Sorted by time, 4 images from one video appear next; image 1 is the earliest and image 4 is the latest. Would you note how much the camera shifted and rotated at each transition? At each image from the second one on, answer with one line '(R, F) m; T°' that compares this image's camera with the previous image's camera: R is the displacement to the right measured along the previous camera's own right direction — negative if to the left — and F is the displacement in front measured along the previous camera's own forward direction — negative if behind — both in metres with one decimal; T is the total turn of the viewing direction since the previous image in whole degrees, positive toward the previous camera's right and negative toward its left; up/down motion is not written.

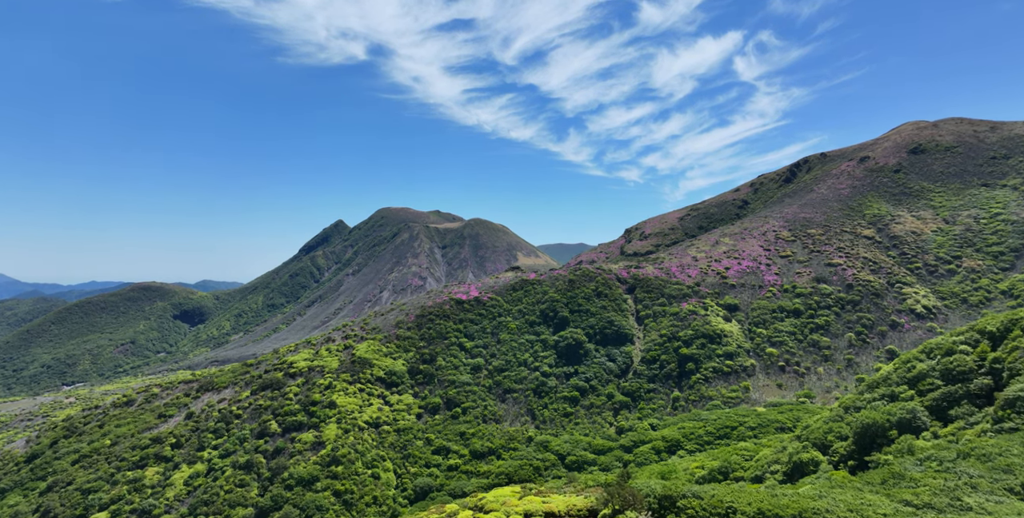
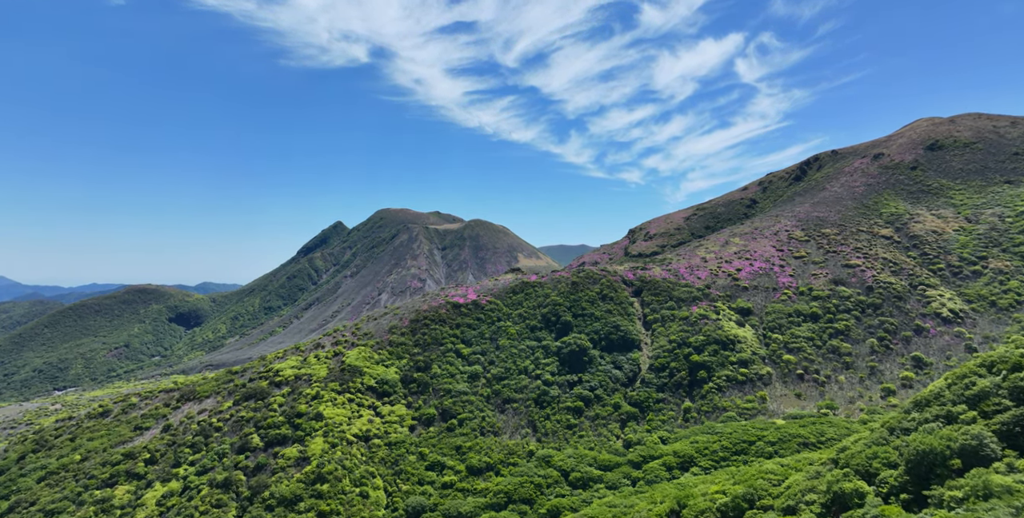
(+0.2, +3.7) m; 0°
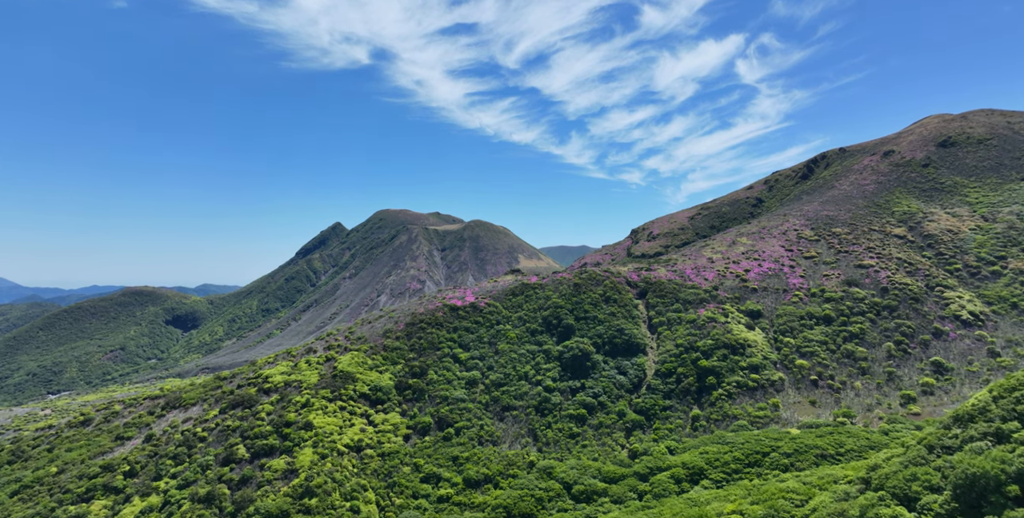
(+0.2, +2.6) m; 0°
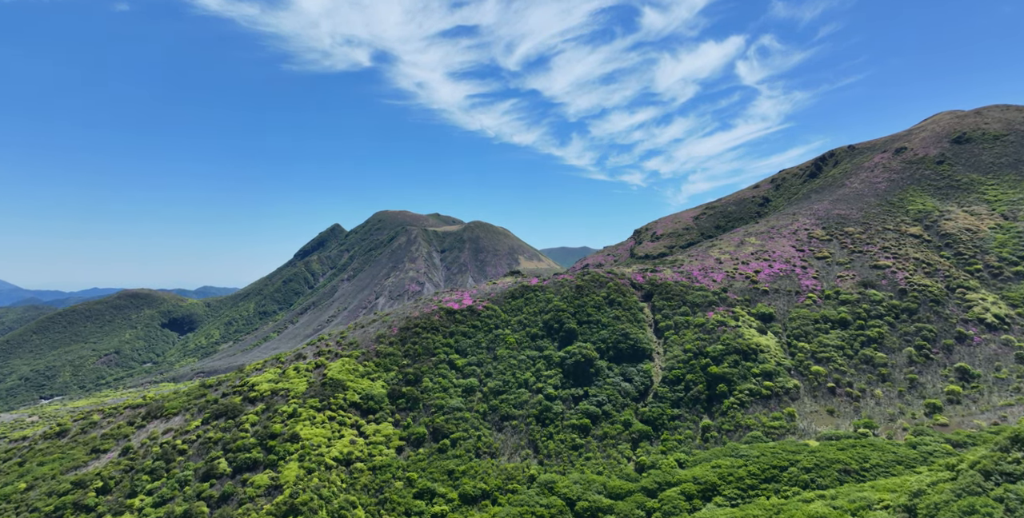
(+0.2, +2.9) m; 0°
